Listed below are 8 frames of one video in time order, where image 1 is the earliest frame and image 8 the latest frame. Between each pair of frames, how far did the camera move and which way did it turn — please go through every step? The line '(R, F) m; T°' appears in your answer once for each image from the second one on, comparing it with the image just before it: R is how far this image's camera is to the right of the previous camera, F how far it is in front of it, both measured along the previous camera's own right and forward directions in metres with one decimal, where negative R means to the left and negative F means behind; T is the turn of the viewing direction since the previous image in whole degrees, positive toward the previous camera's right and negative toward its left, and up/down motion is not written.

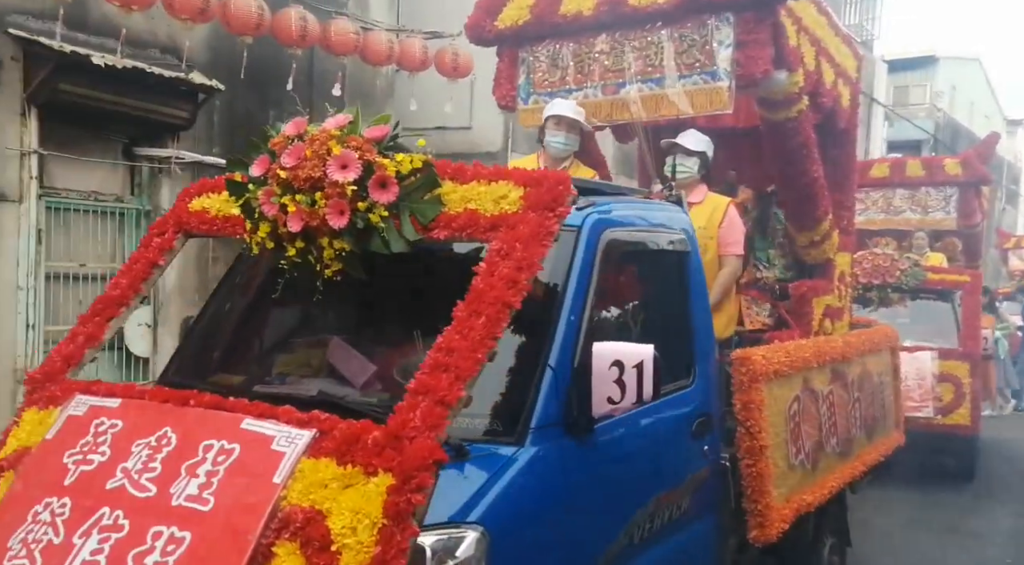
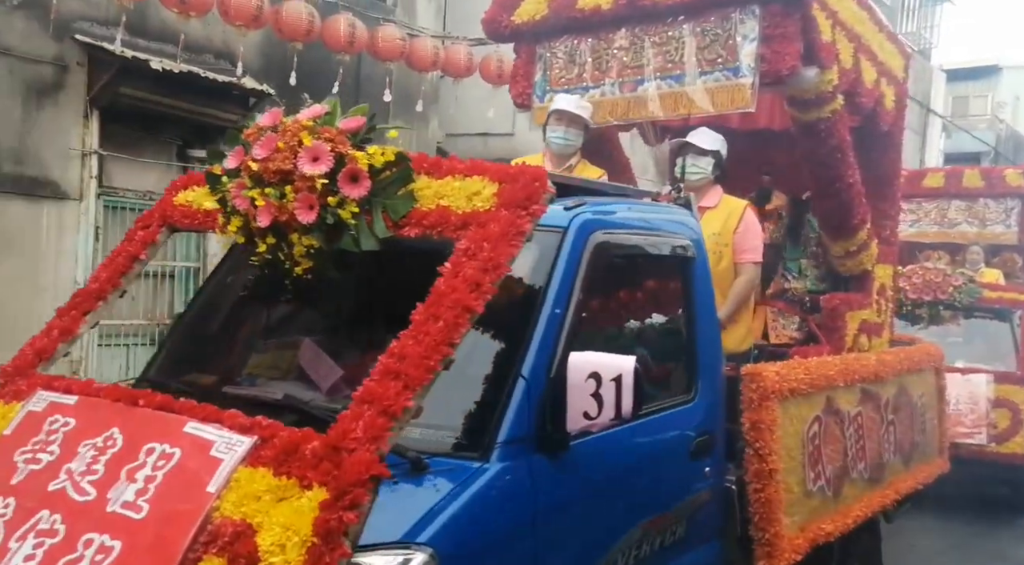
(+0.2, +0.2) m; -3°
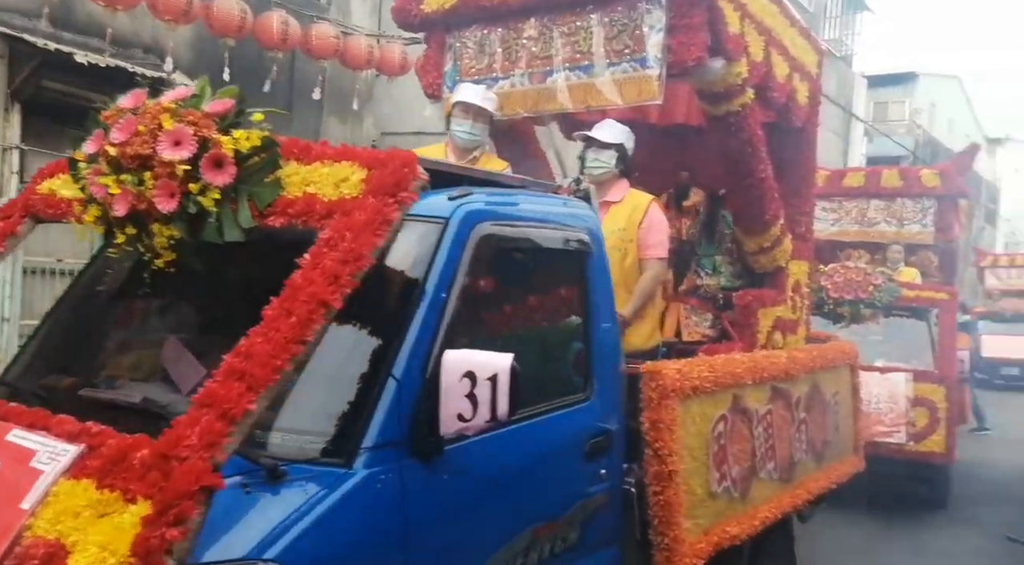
(+0.1, +0.1) m; +4°
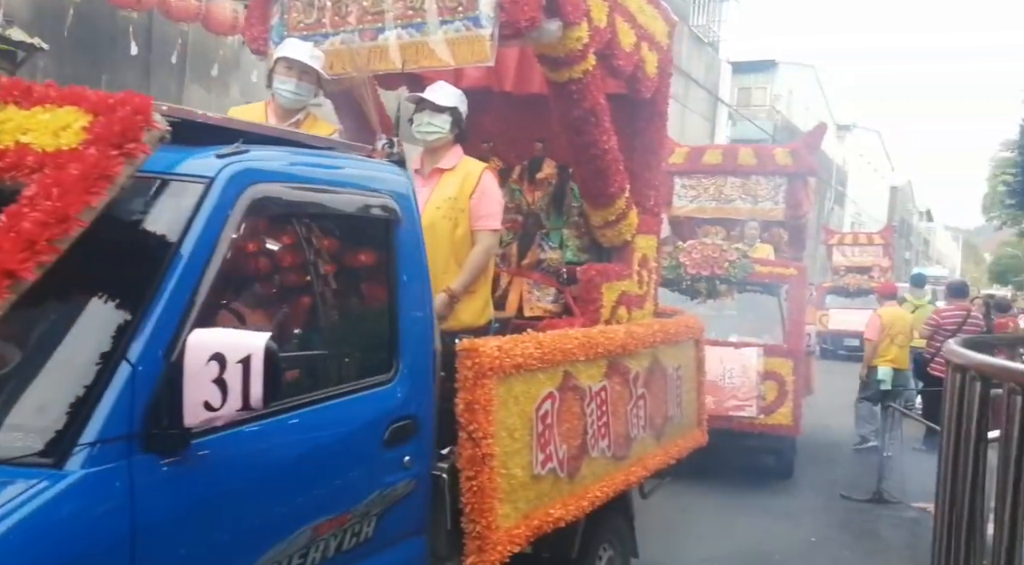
(+0.2, +0.2) m; +7°
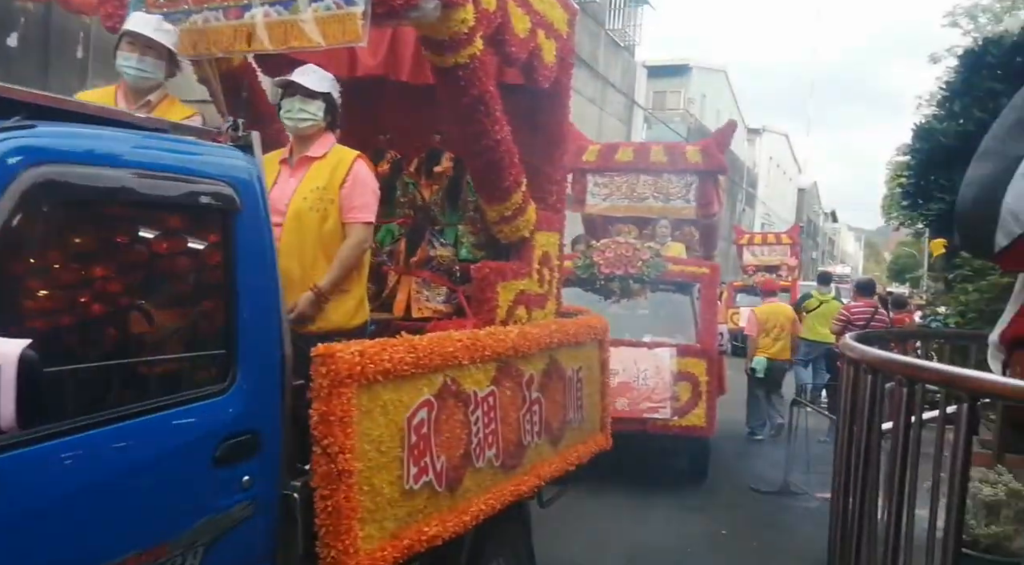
(+0.2, +0.3) m; +5°
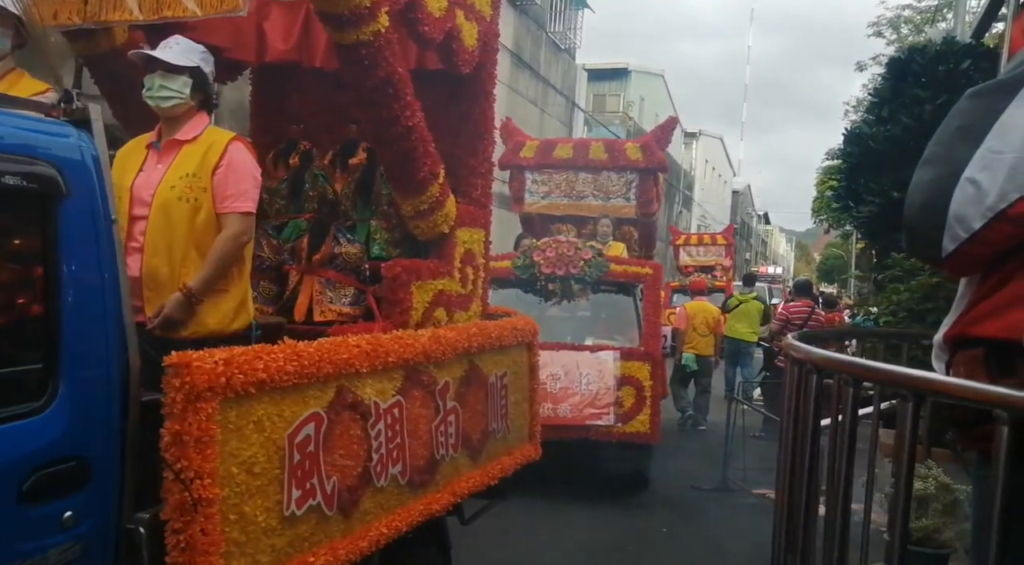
(+0.1, +0.3) m; +3°
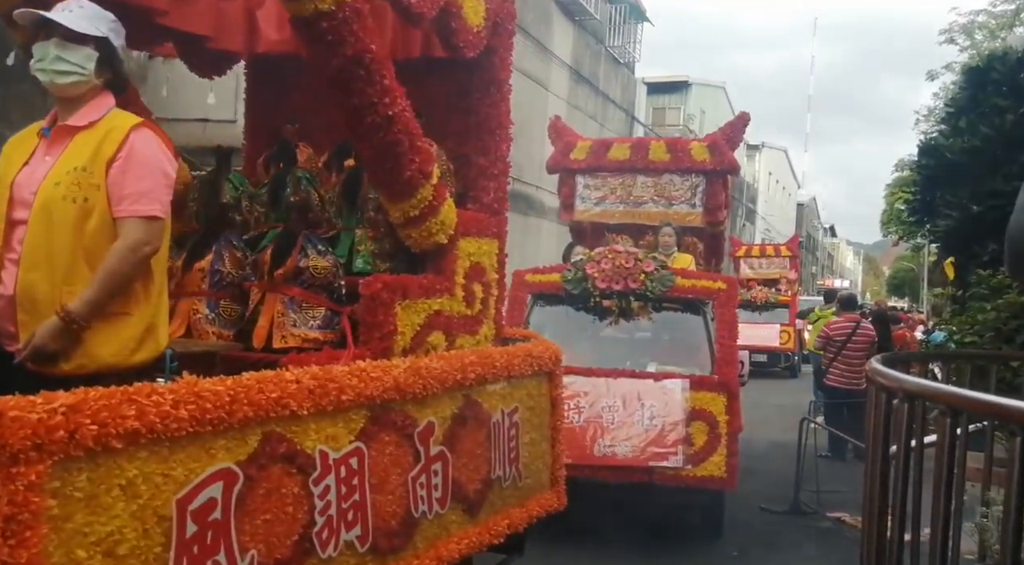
(+0.3, +0.7) m; -4°
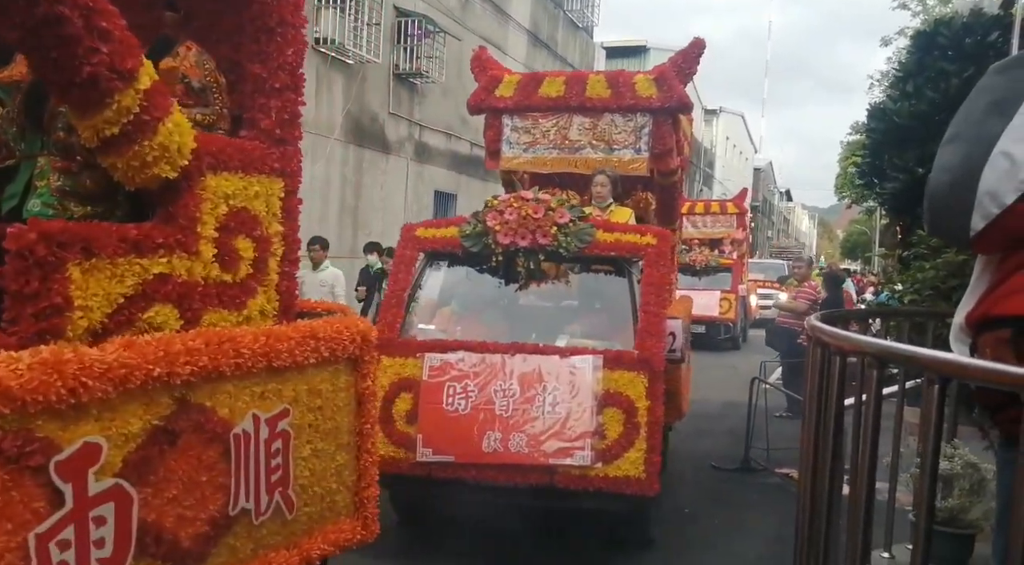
(+0.6, +1.2) m; +2°
